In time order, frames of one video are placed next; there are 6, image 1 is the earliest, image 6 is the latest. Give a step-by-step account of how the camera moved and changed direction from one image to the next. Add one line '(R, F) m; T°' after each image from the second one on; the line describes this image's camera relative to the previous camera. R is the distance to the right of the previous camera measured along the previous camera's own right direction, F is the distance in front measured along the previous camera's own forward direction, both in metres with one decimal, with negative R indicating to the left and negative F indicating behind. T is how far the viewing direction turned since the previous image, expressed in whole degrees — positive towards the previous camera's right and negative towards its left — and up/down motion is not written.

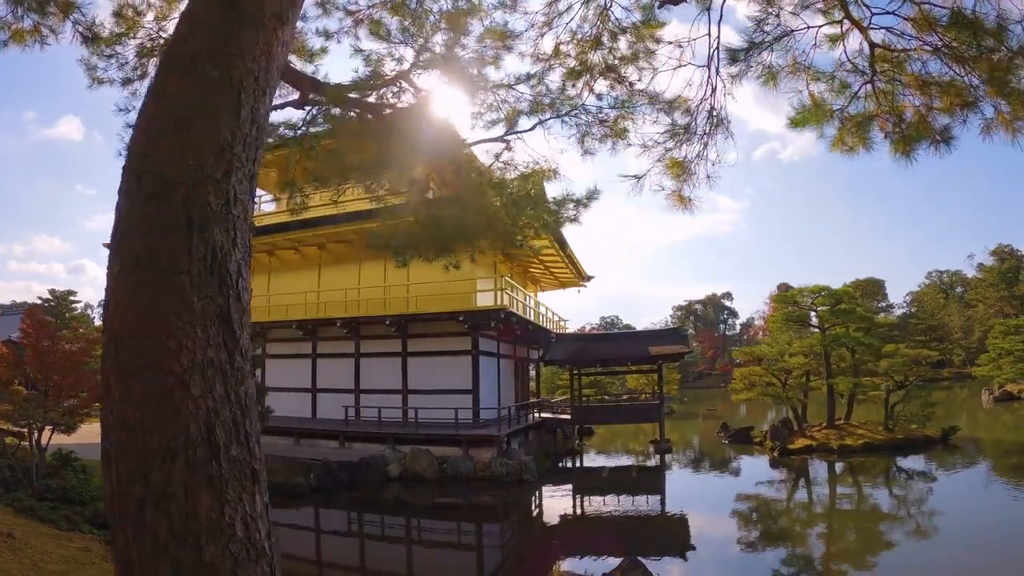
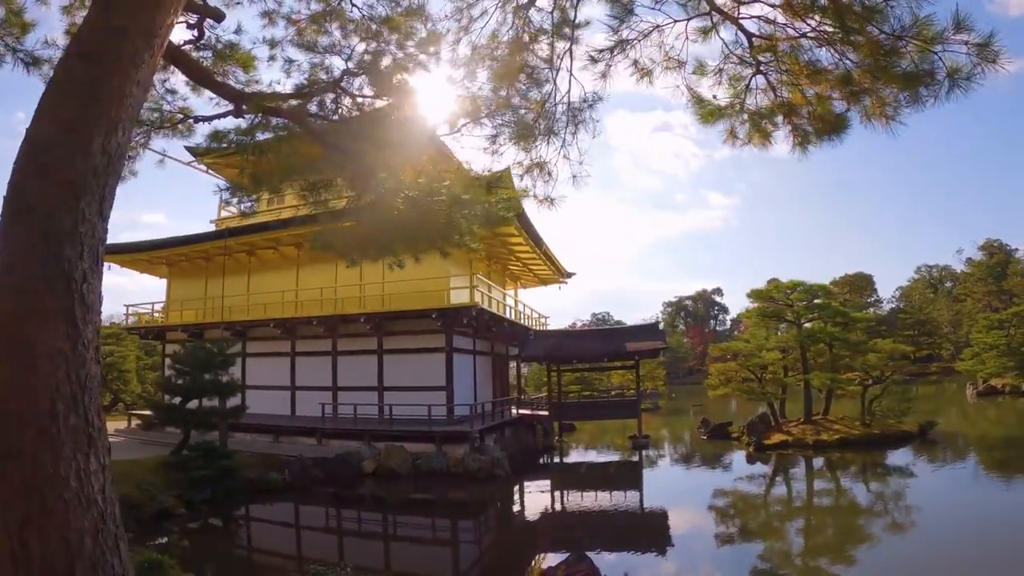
(+0.5, -0.1) m; -1°
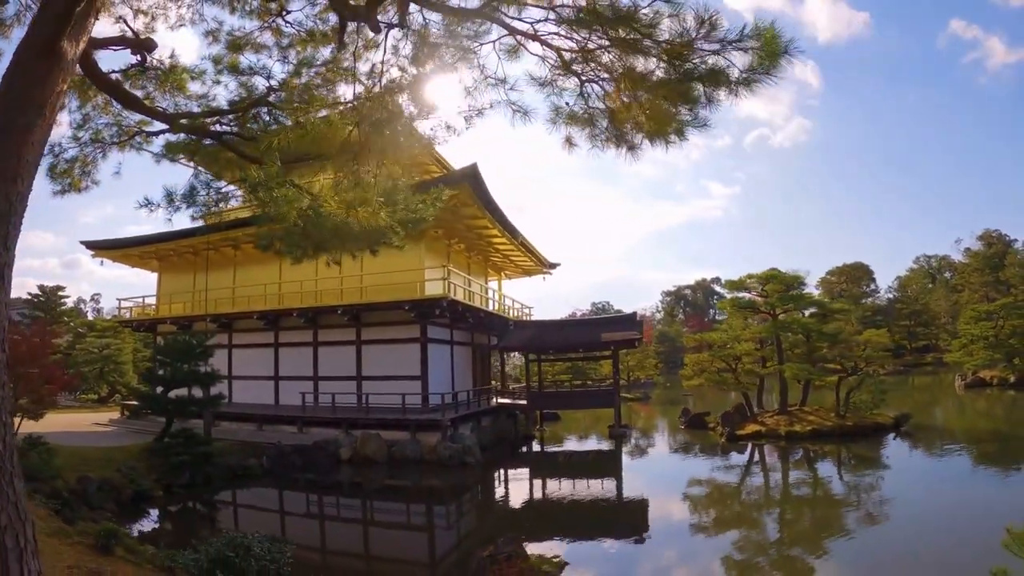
(+0.8, -0.2) m; -2°
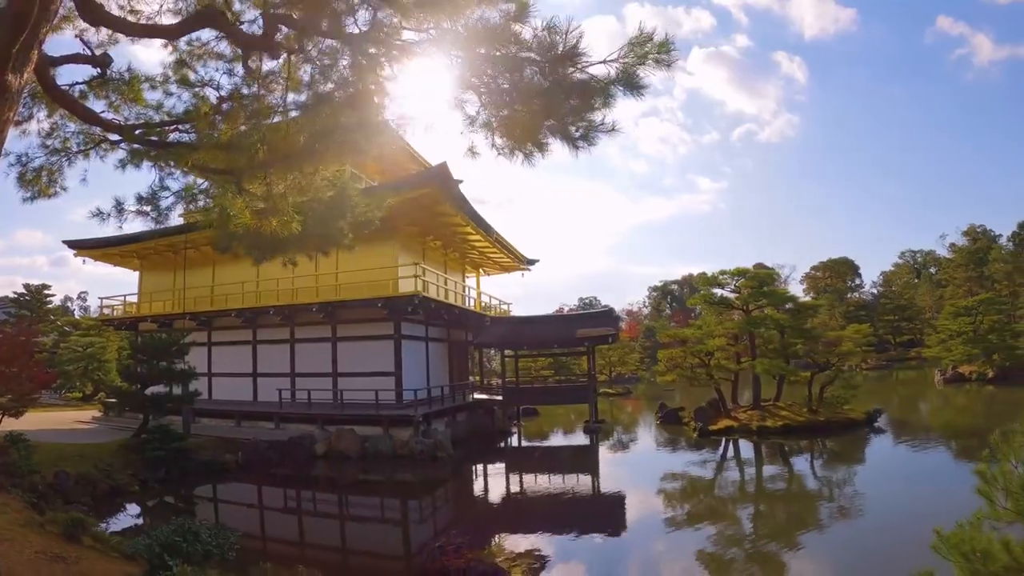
(+0.6, -0.1) m; 0°
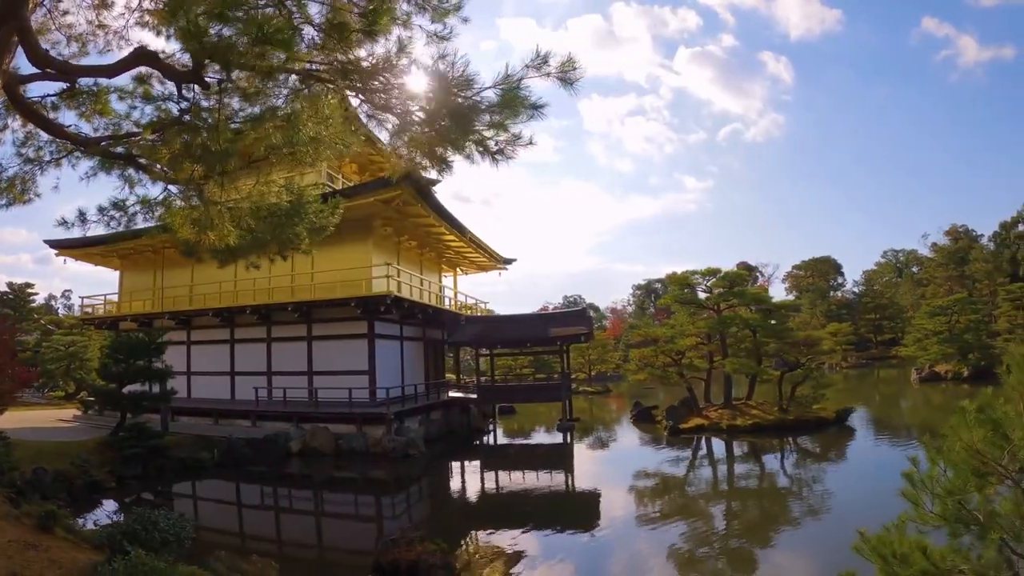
(+0.5, -0.1) m; 0°
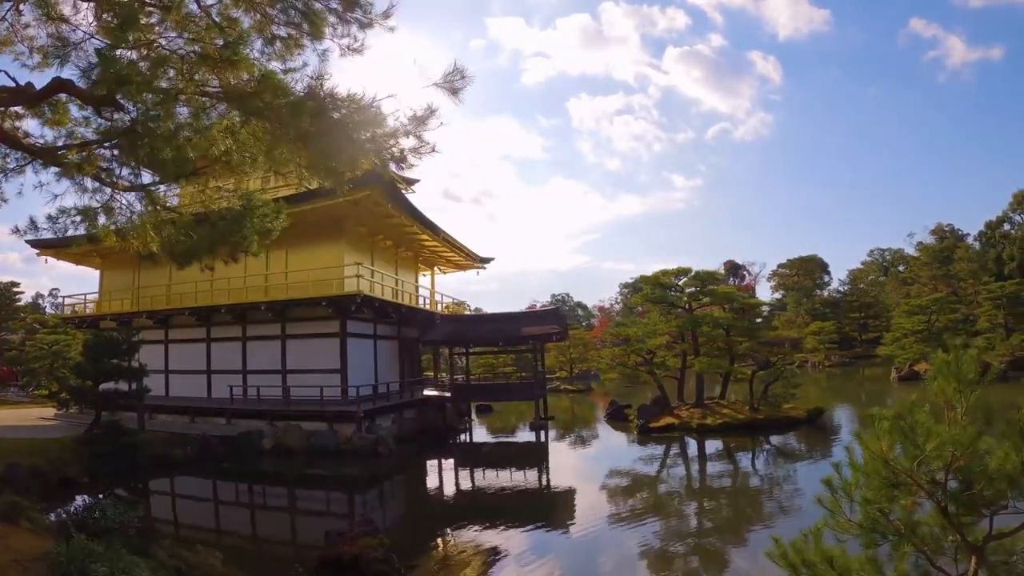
(+0.7, -0.1) m; -1°
